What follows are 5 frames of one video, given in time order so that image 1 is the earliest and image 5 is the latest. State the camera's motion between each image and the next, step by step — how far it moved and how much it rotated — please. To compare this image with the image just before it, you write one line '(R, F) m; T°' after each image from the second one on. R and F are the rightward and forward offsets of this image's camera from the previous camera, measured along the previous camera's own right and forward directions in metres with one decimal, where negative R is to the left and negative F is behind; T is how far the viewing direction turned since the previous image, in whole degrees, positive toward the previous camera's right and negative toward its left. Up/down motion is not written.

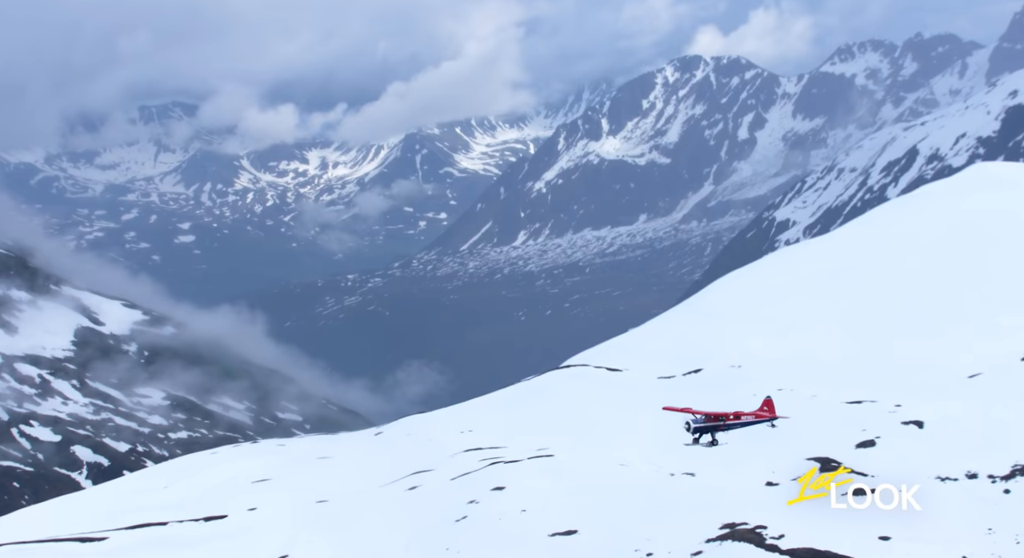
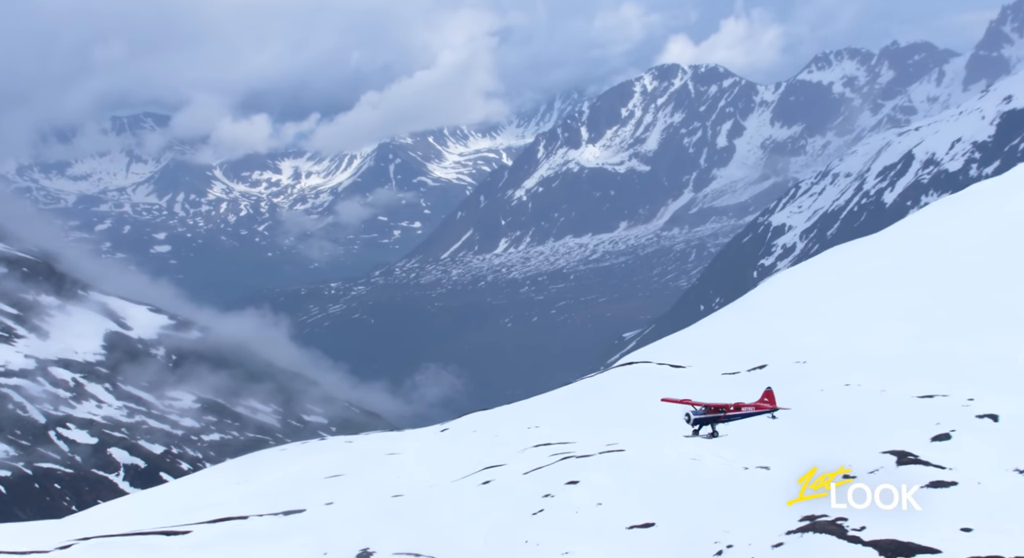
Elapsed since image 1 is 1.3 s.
(-10.3, -4.5) m; +1°
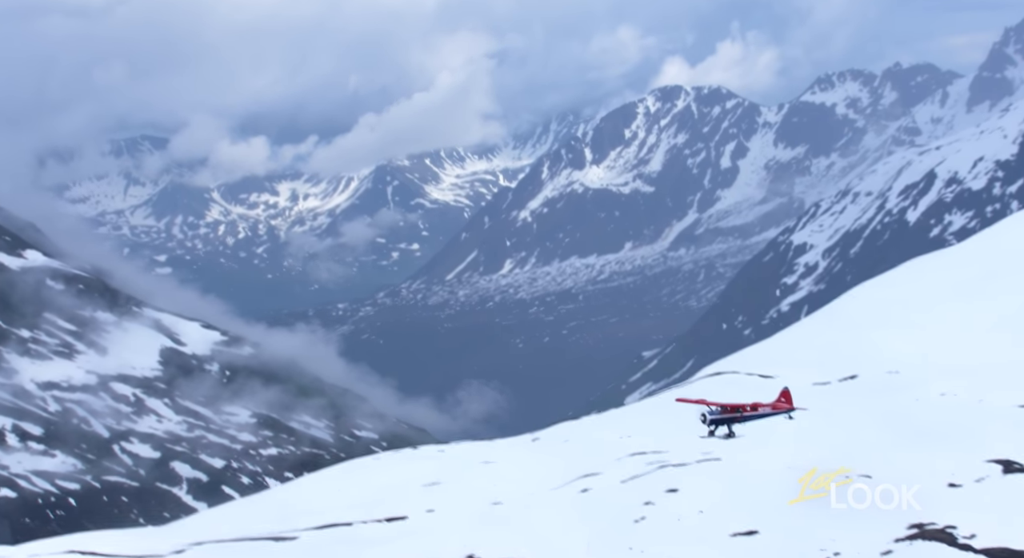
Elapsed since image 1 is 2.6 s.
(-11.1, -4.3) m; 0°
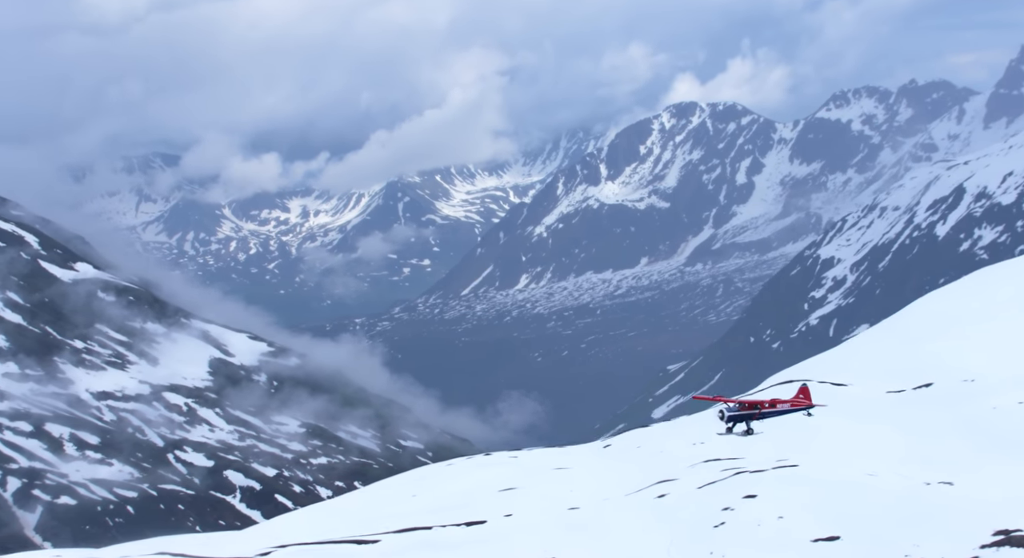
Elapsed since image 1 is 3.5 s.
(-7.6, -2.4) m; -1°
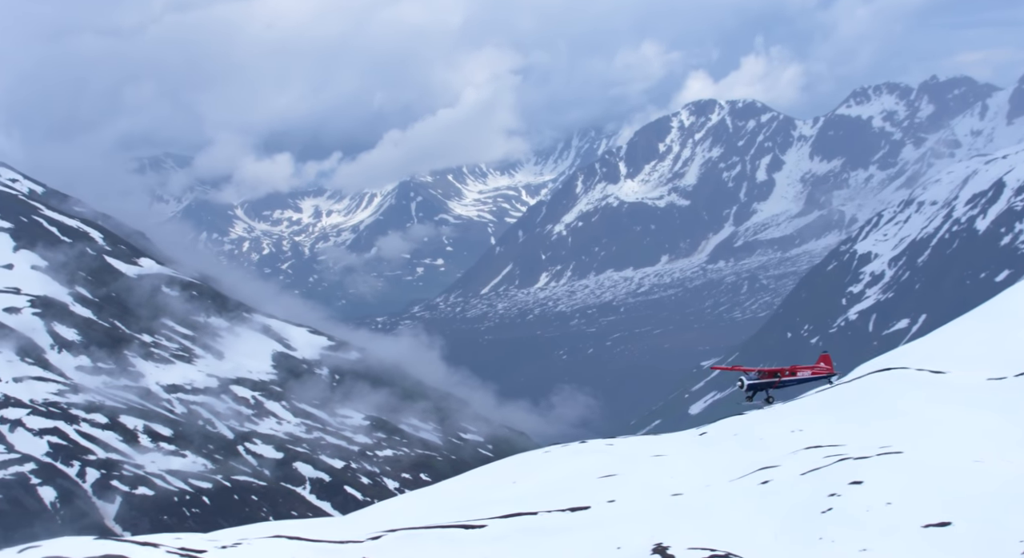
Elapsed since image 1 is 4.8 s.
(-10.1, -1.6) m; -1°
